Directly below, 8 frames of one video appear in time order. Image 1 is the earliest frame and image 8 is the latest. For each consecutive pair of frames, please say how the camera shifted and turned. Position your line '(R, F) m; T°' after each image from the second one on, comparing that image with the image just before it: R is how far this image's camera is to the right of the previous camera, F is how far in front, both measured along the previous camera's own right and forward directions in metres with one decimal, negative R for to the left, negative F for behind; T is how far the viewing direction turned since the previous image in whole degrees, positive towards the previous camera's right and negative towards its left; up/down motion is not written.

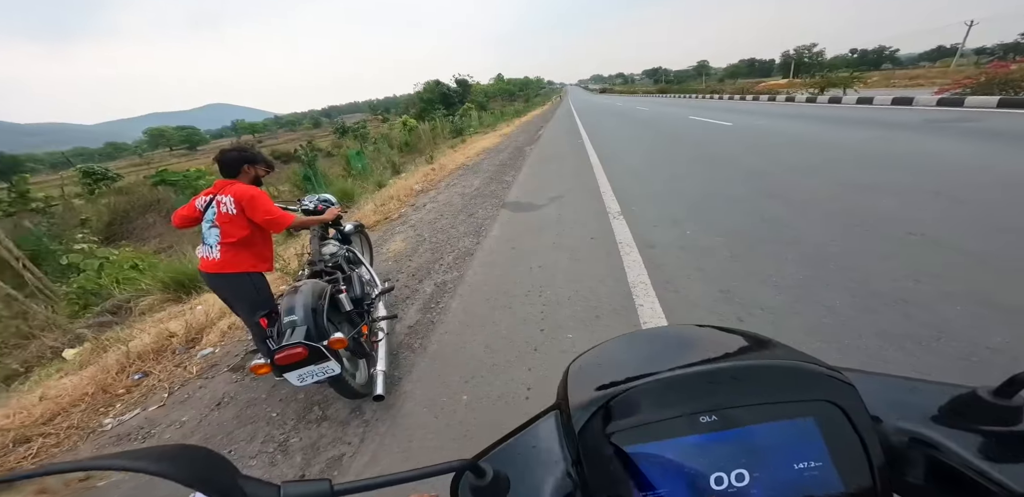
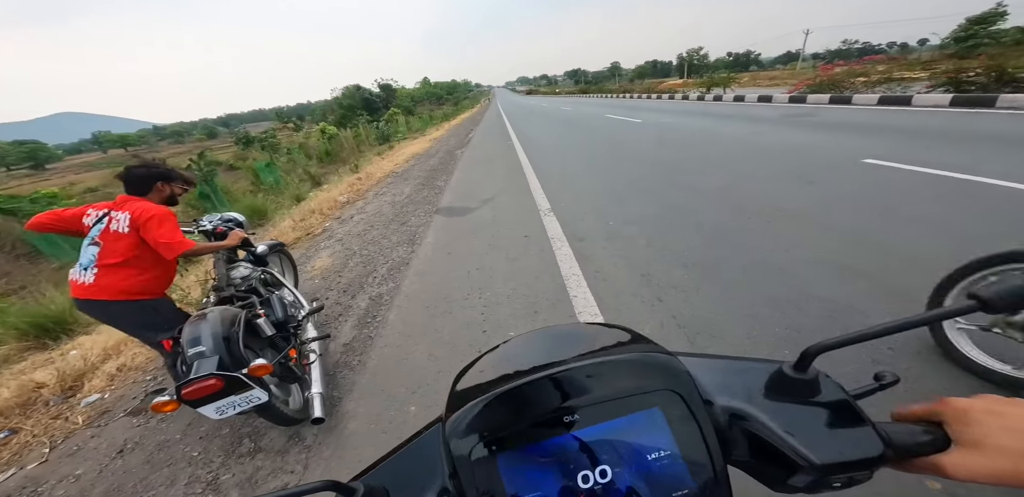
(0.0, -0.1) m; +10°
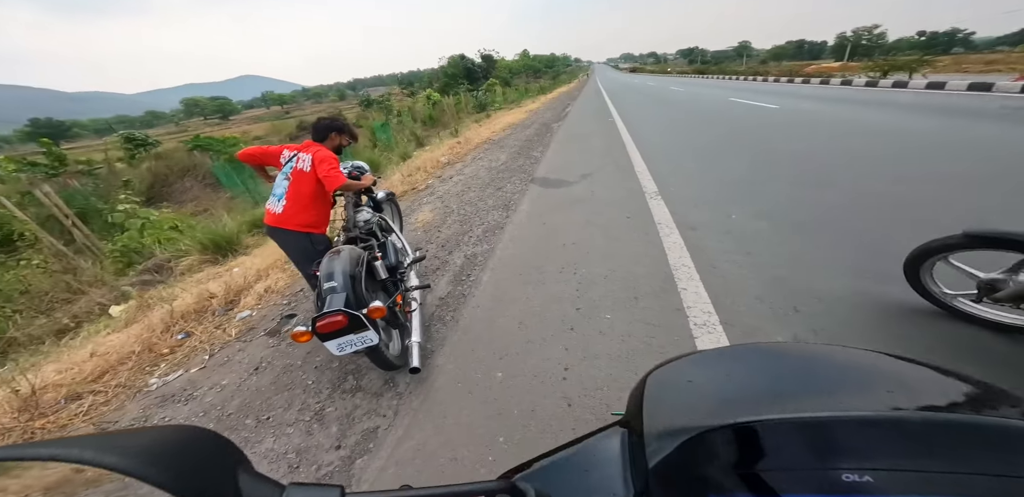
(-0.2, +0.2) m; -12°
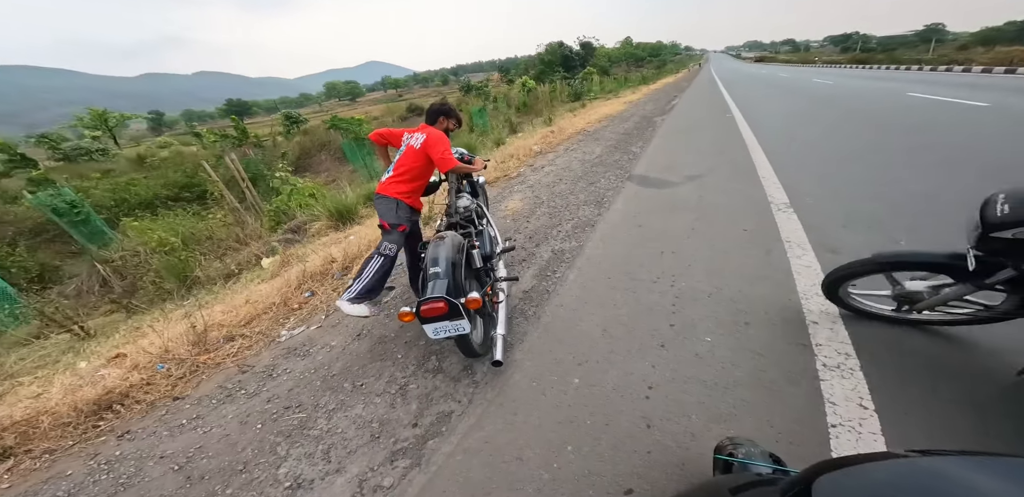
(-0.1, +0.1) m; -13°
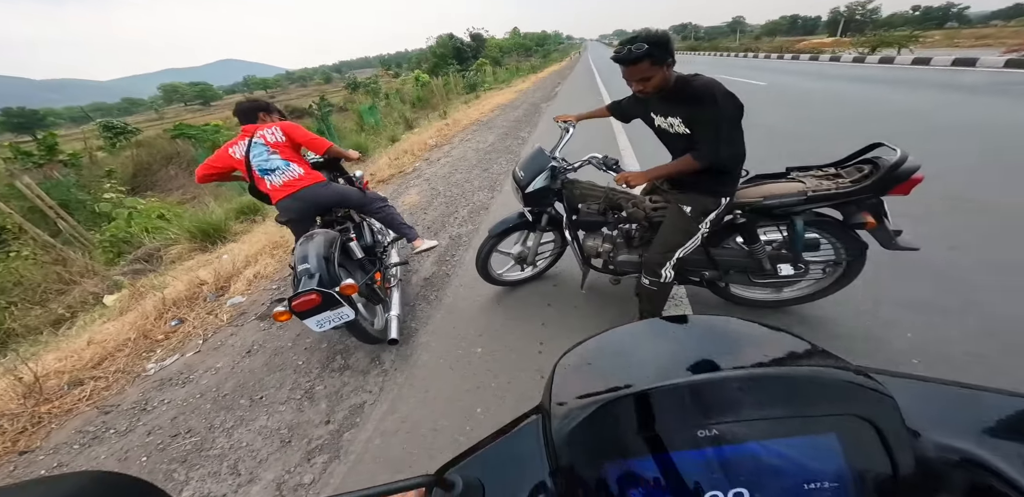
(+0.1, -0.2) m; +14°
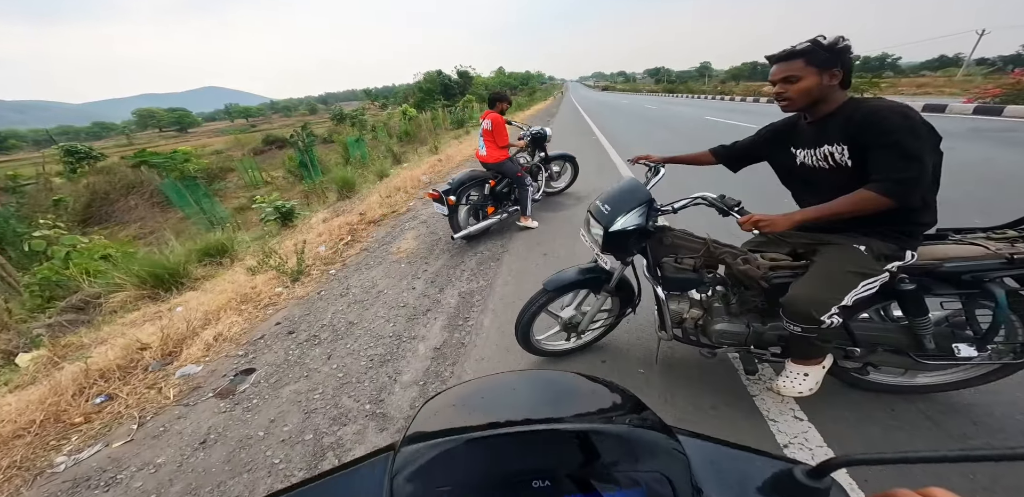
(-0.4, +0.5) m; +3°
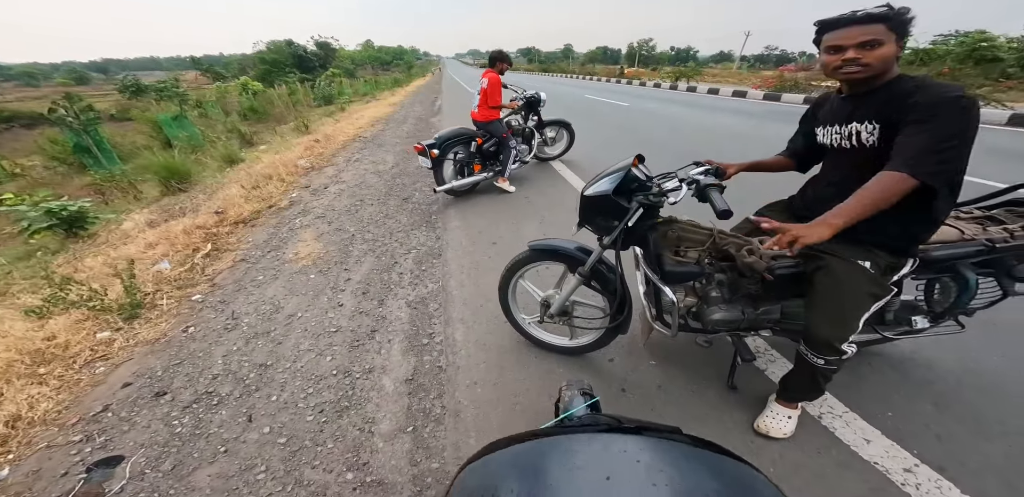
(-0.5, +0.5) m; +18°
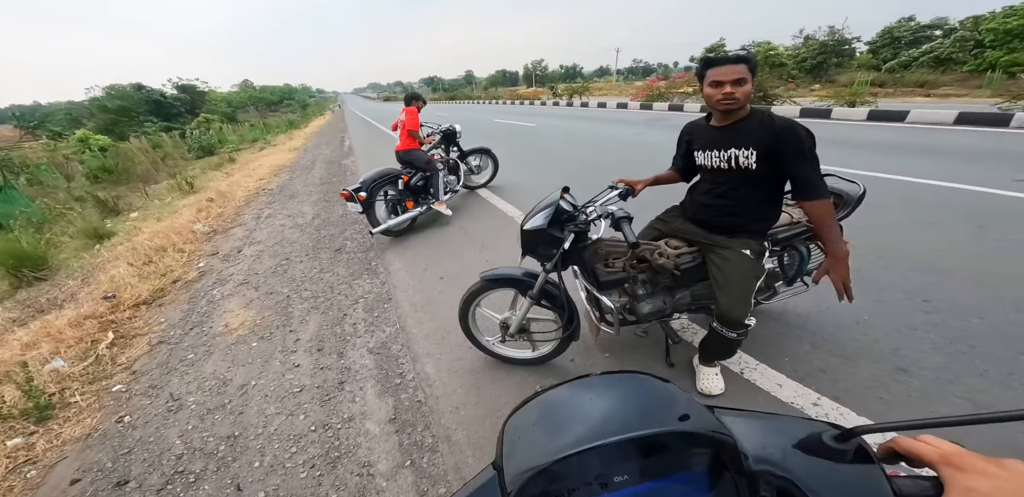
(-0.1, -0.3) m; +11°
